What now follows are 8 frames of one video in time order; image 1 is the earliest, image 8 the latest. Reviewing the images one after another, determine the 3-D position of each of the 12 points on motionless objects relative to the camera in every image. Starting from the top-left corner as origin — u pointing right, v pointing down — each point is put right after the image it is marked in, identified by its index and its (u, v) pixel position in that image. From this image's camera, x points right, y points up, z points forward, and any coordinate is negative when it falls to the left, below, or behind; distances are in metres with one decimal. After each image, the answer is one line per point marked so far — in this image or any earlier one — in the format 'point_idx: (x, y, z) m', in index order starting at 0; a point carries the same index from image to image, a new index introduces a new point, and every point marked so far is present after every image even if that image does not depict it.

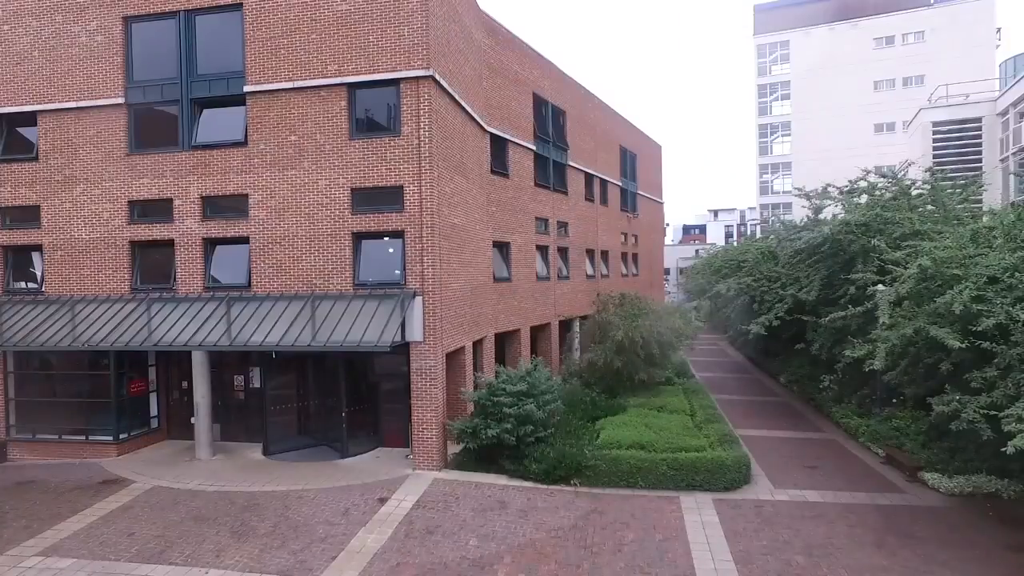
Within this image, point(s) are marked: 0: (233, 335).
0: (-5.5, -0.9, +14.0) m
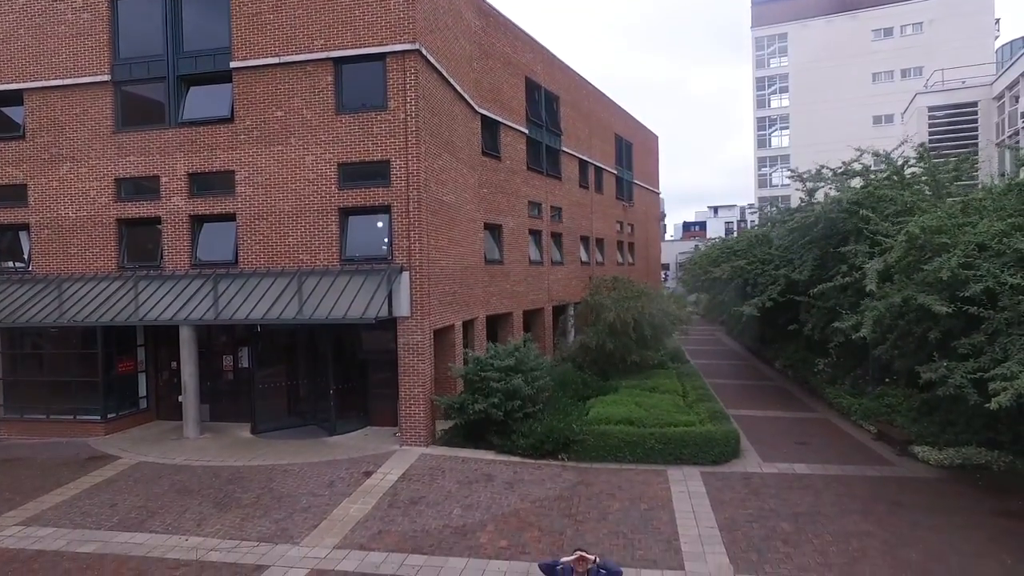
0: (-5.8, -0.4, +13.9) m
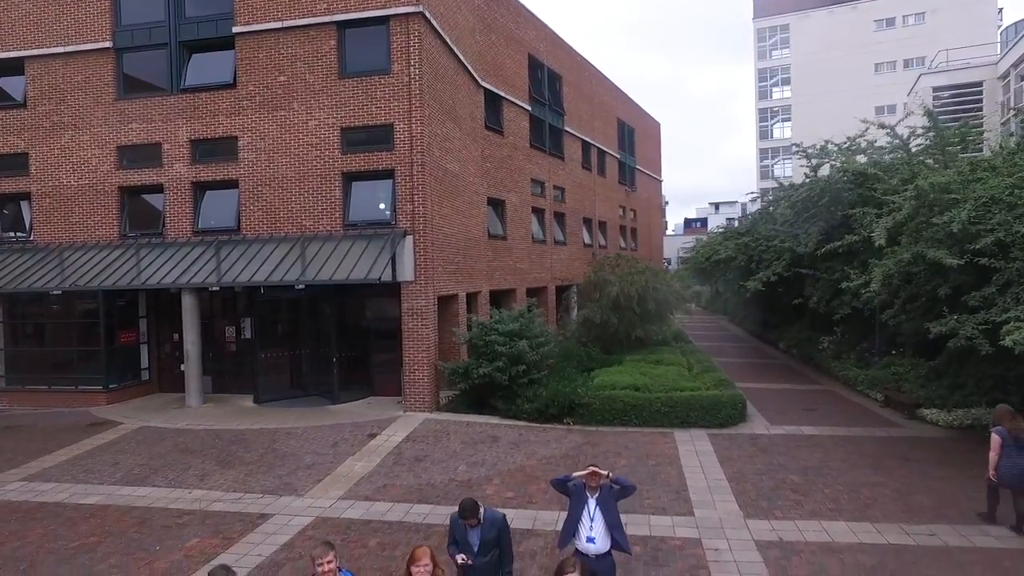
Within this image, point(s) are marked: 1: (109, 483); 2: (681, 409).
0: (-5.7, +0.3, +13.8) m
1: (-6.0, -2.9, +10.4) m
2: (+3.2, -2.2, +13.1) m
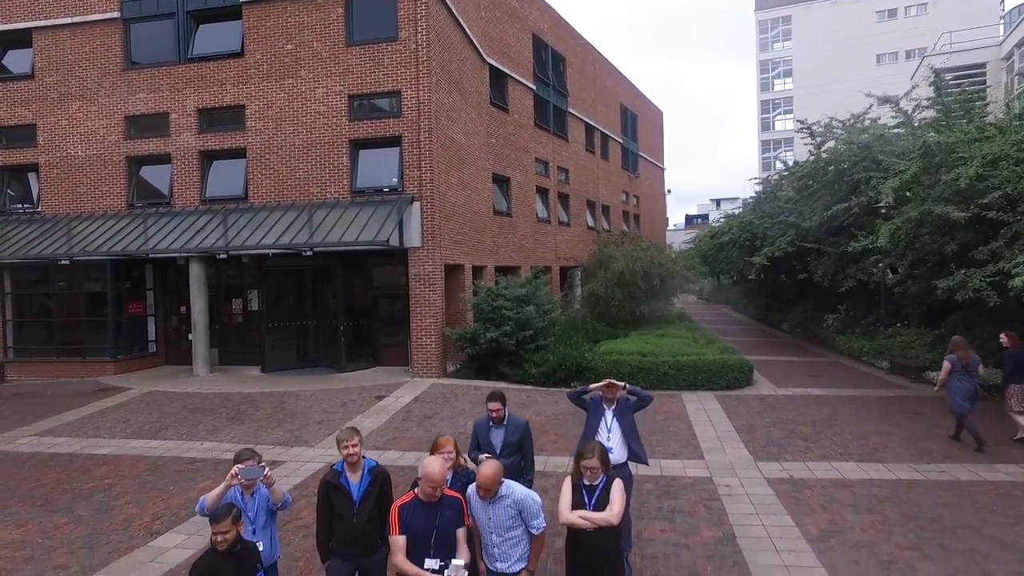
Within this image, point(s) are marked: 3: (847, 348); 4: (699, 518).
0: (-5.6, +1.0, +13.9) m
1: (-5.9, -2.2, +10.5) m
2: (+3.3, -1.5, +13.2) m
3: (+8.4, -1.5, +17.6) m
4: (+1.8, -2.2, +6.7) m
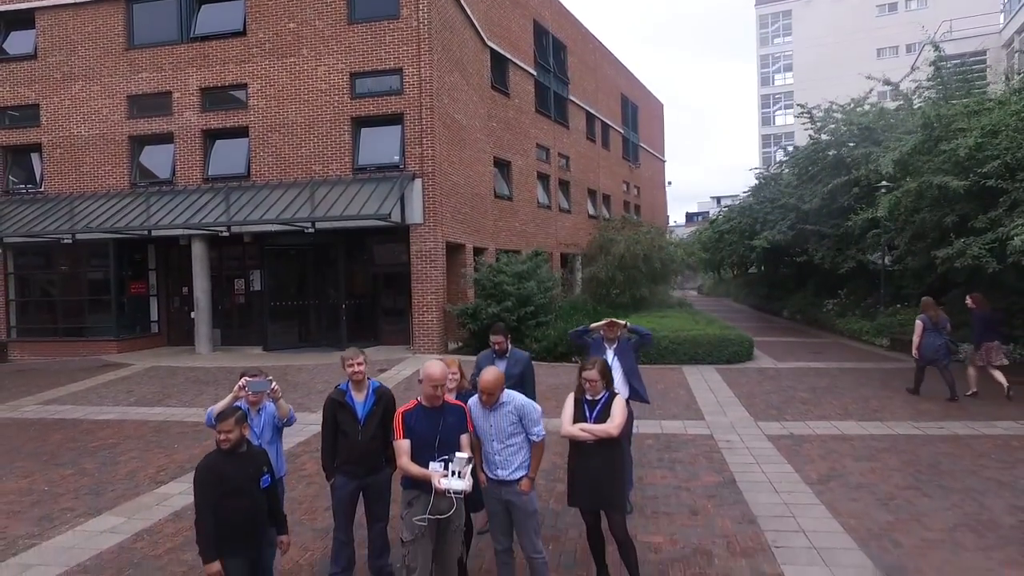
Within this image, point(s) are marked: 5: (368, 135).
0: (-5.5, +1.4, +13.9) m
1: (-5.8, -1.8, +10.6) m
2: (+3.3, -1.1, +13.2) m
3: (+8.4, -1.0, +17.7) m
4: (+1.8, -1.7, +6.7) m
5: (-3.0, +3.2, +14.8) m
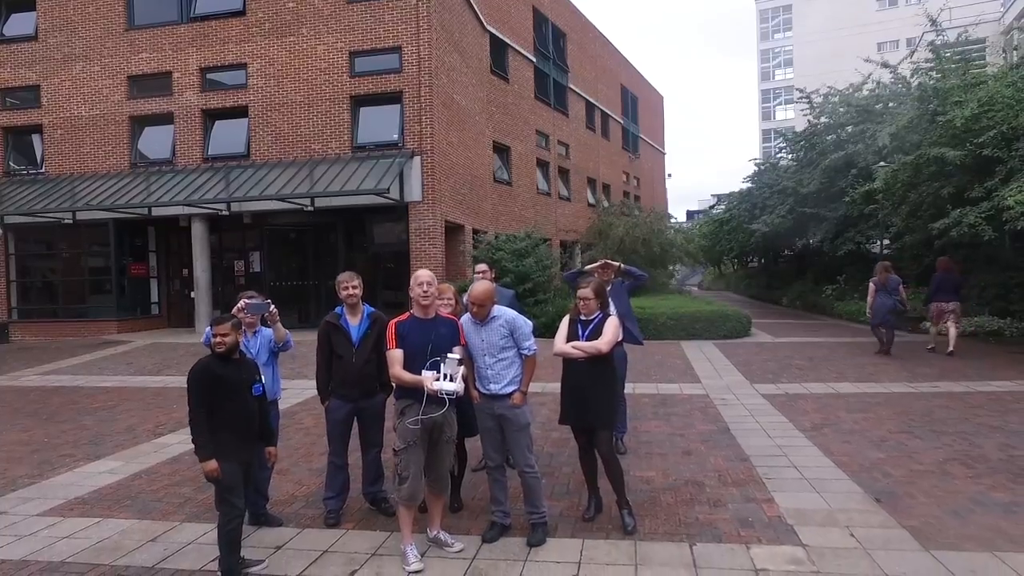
0: (-5.6, +1.9, +14.0) m
1: (-5.9, -1.3, +10.6) m
2: (+3.3, -0.6, +13.2) m
3: (+8.4, -0.6, +17.7) m
4: (+1.8, -1.3, +6.8) m
5: (-3.1, +3.7, +14.9) m
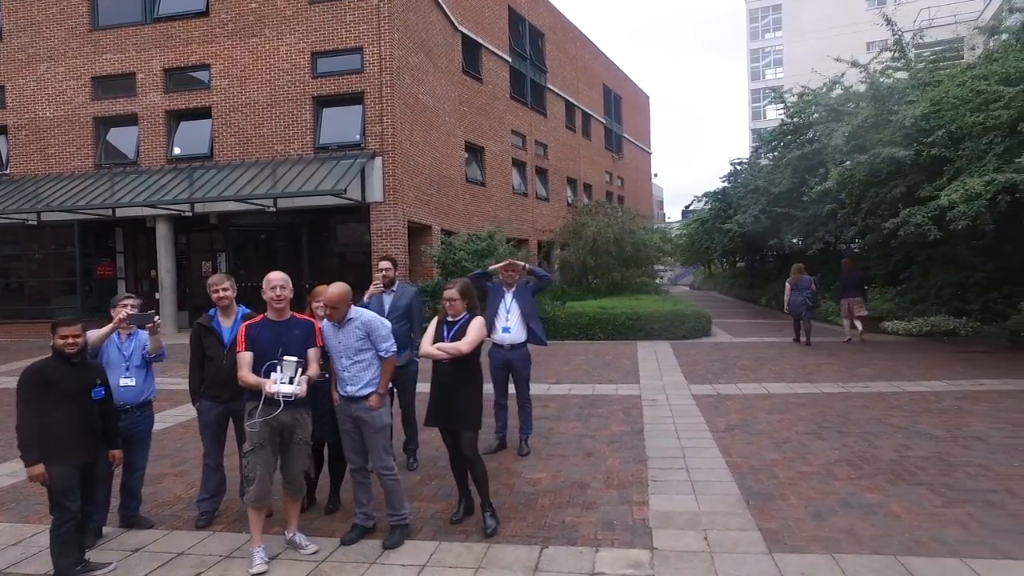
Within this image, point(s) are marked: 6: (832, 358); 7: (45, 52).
0: (-6.3, +1.9, +14.0) m
1: (-6.6, -1.3, +10.6) m
2: (+2.5, -0.6, +13.2) m
3: (+7.7, -0.6, +17.7) m
4: (+1.0, -1.3, +6.7) m
5: (-3.9, +3.7, +14.9) m
6: (+4.6, -1.0, +10.0) m
7: (-10.5, +5.3, +15.8) m
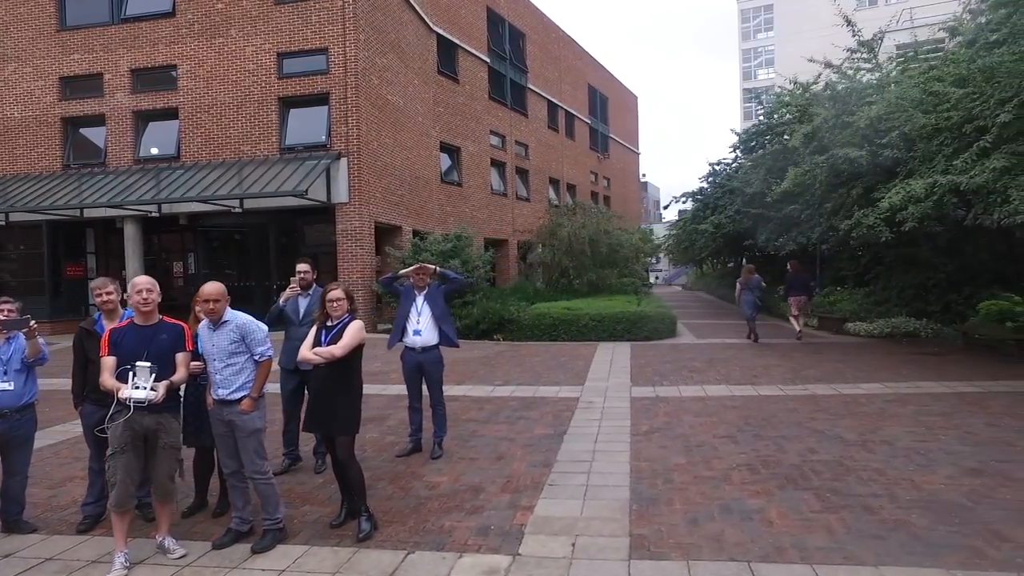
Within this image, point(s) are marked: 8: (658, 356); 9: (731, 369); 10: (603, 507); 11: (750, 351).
0: (-7.0, +1.8, +13.9) m
1: (-7.3, -1.3, +10.6) m
2: (+1.8, -0.6, +13.2) m
3: (+7.0, -0.6, +17.7) m
4: (+0.3, -1.3, +6.7) m
5: (-4.5, +3.6, +14.8) m
6: (+3.9, -1.0, +10.0) m
7: (-11.2, +5.3, +15.8) m
8: (+2.3, -1.1, +10.9) m
9: (+2.9, -1.1, +9.4) m
10: (+0.6, -1.3, +4.2) m
11: (+3.7, -1.0, +10.9) m
